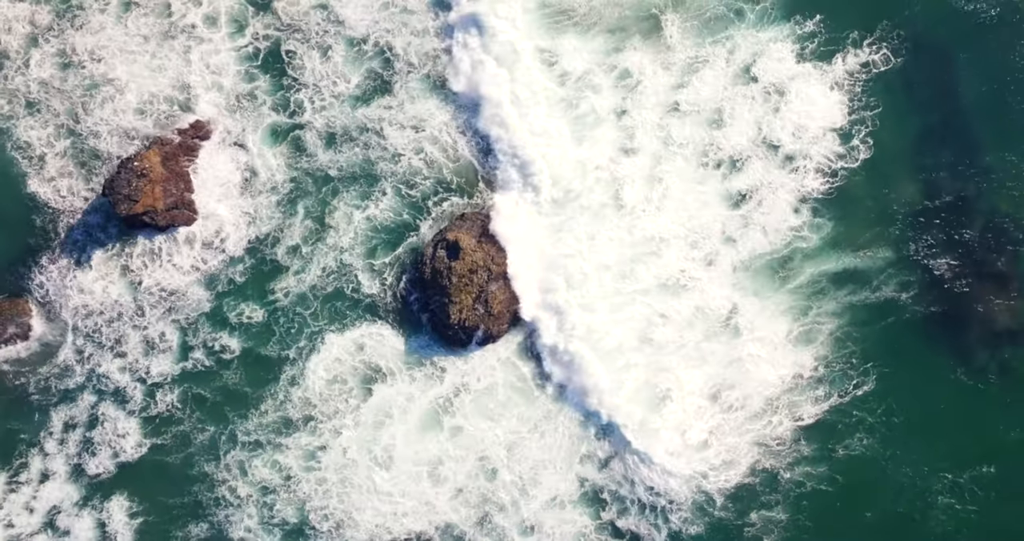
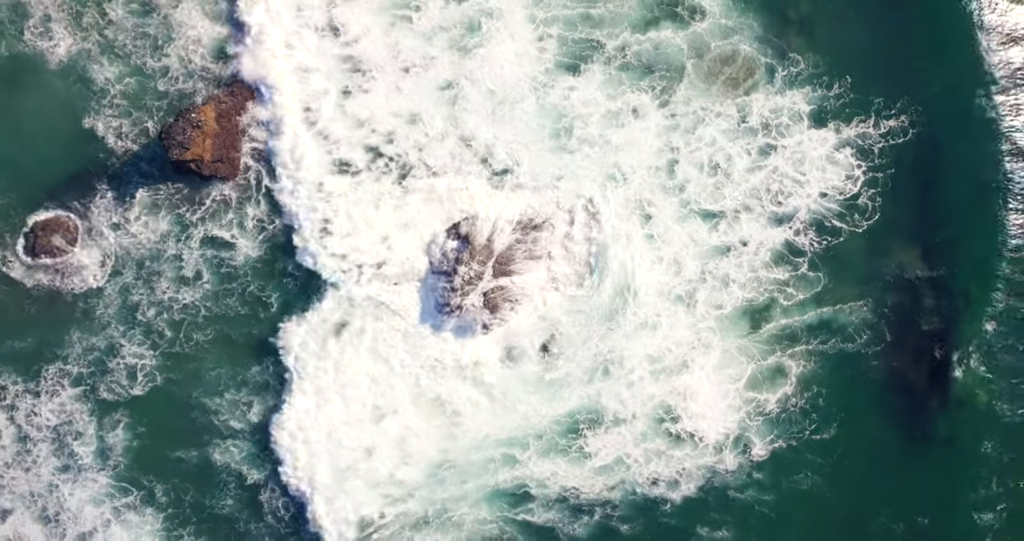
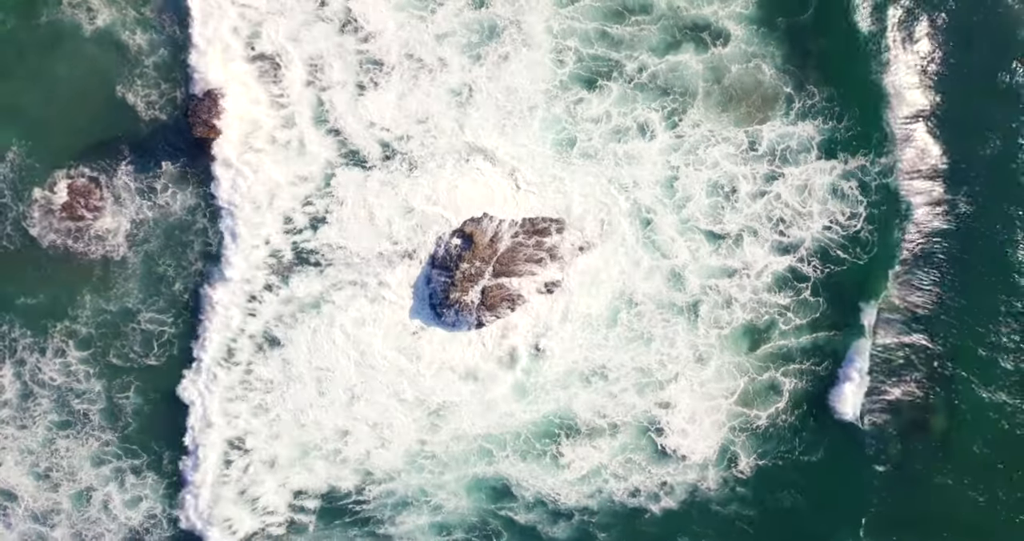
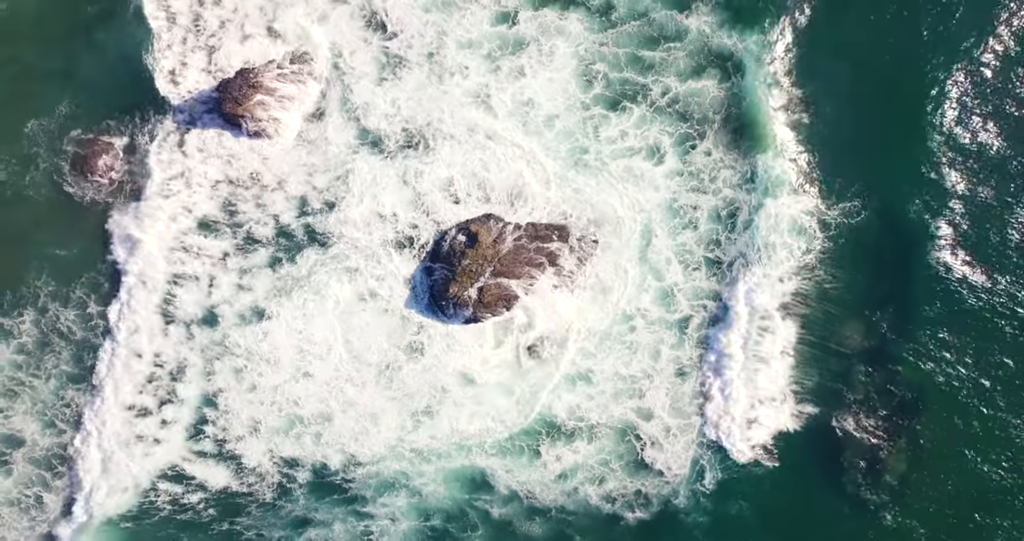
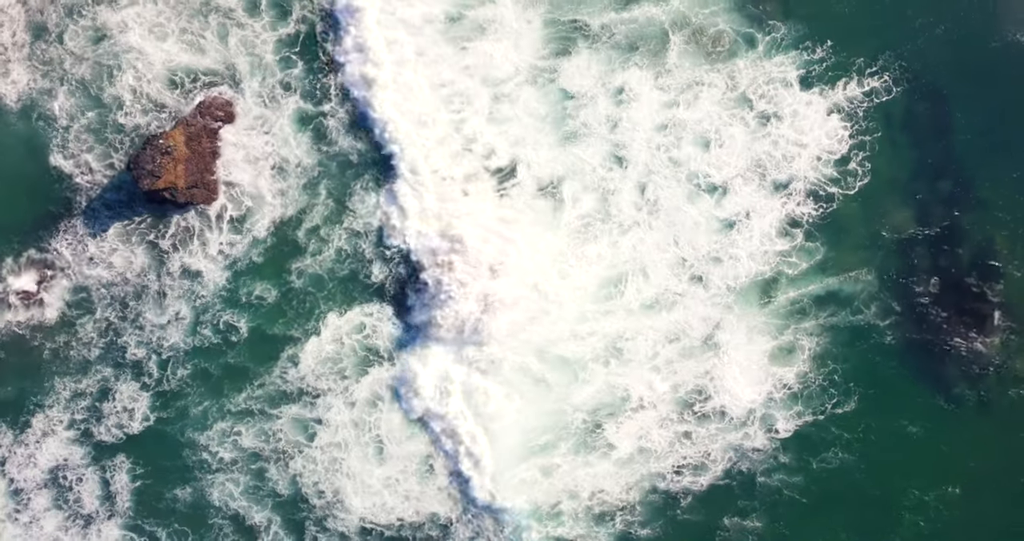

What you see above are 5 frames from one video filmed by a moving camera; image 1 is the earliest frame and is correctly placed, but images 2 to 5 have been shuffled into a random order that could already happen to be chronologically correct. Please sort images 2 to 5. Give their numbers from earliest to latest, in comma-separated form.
5, 2, 3, 4
